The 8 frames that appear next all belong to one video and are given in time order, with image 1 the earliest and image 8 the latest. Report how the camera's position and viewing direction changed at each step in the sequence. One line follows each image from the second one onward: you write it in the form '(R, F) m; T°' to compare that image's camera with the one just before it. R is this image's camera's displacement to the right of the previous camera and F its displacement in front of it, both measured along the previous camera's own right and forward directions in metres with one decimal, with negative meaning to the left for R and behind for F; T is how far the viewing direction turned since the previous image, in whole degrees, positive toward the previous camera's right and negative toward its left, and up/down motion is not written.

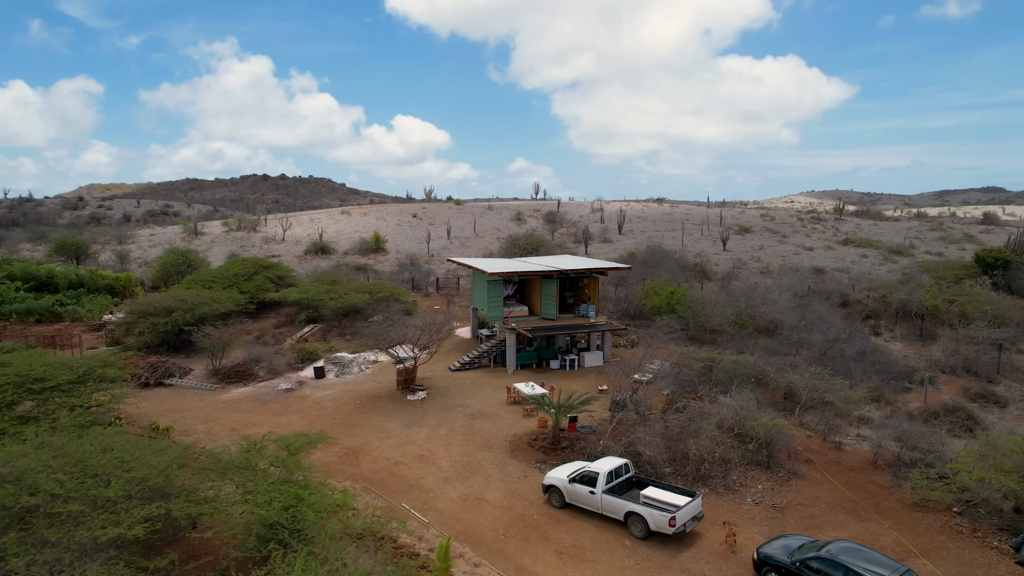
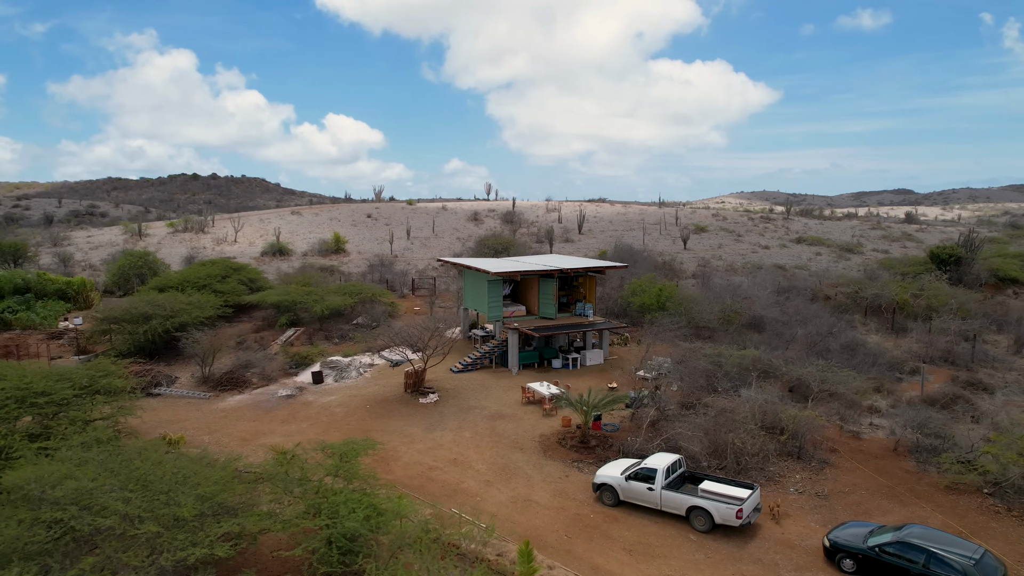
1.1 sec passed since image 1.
(-2.0, +0.2) m; +6°
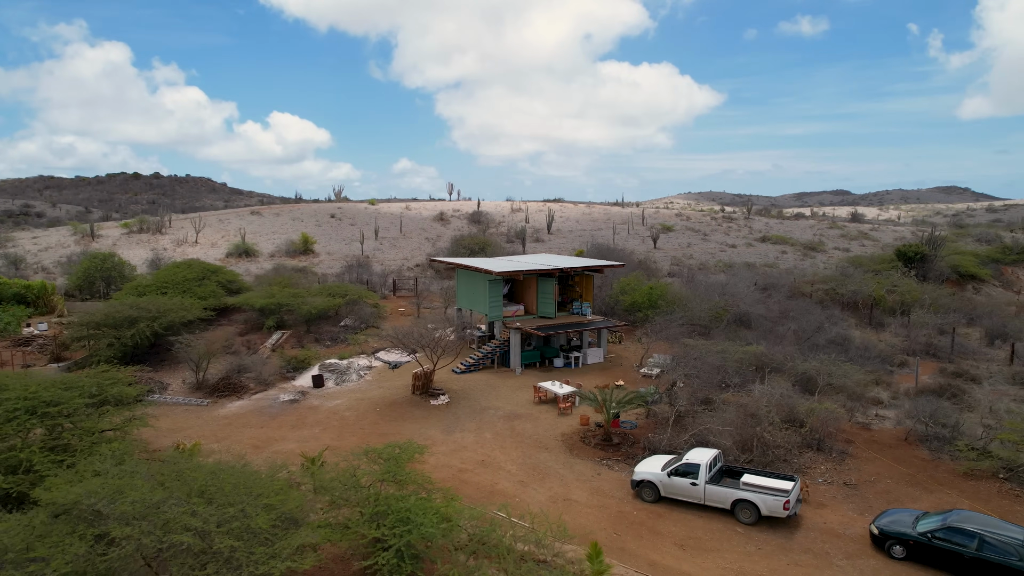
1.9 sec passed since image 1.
(-1.6, +0.1) m; +4°
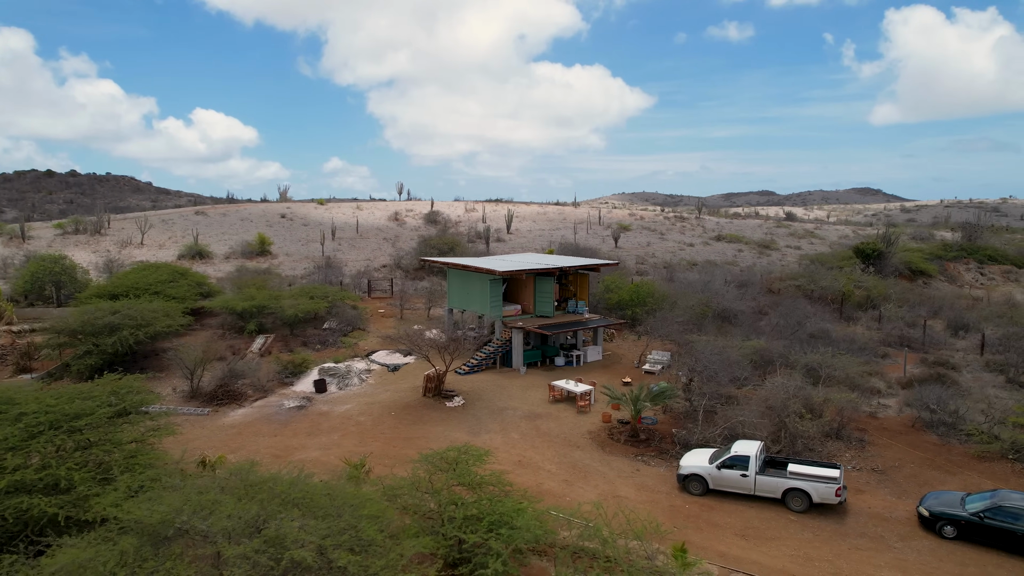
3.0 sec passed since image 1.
(-2.0, +0.2) m; +6°
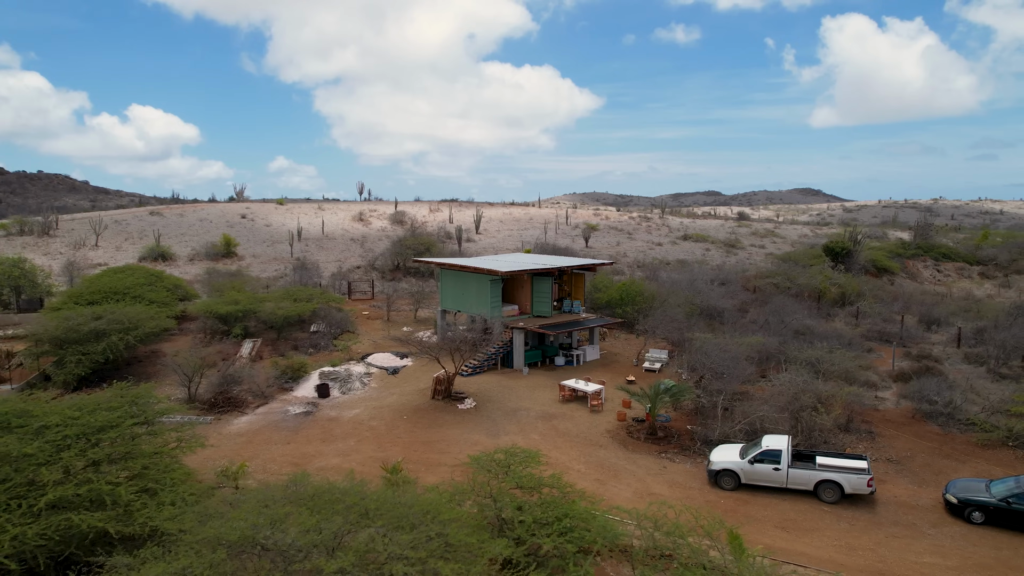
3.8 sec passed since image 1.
(-1.5, +0.1) m; +4°
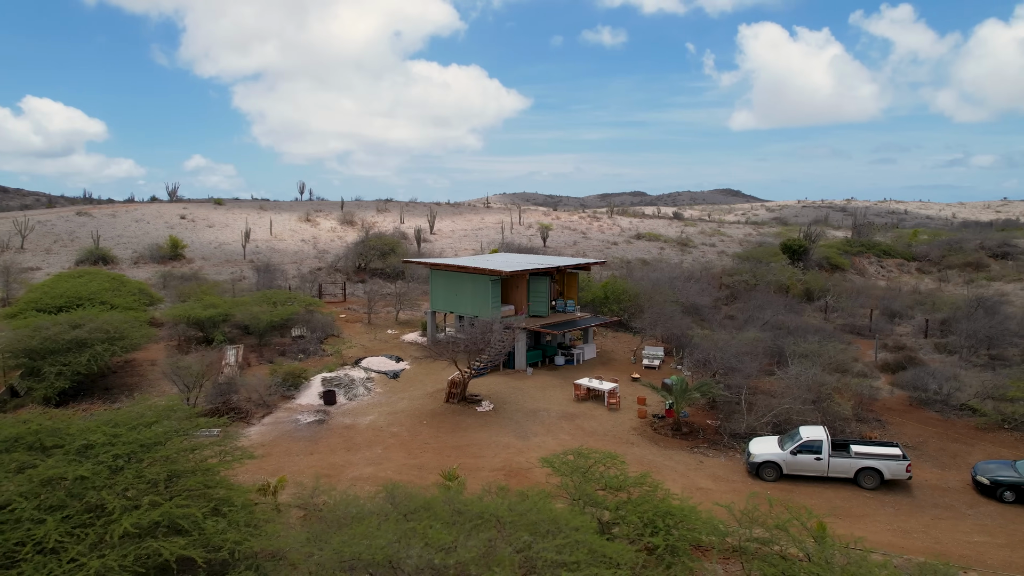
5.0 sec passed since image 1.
(-2.2, +0.3) m; +6°
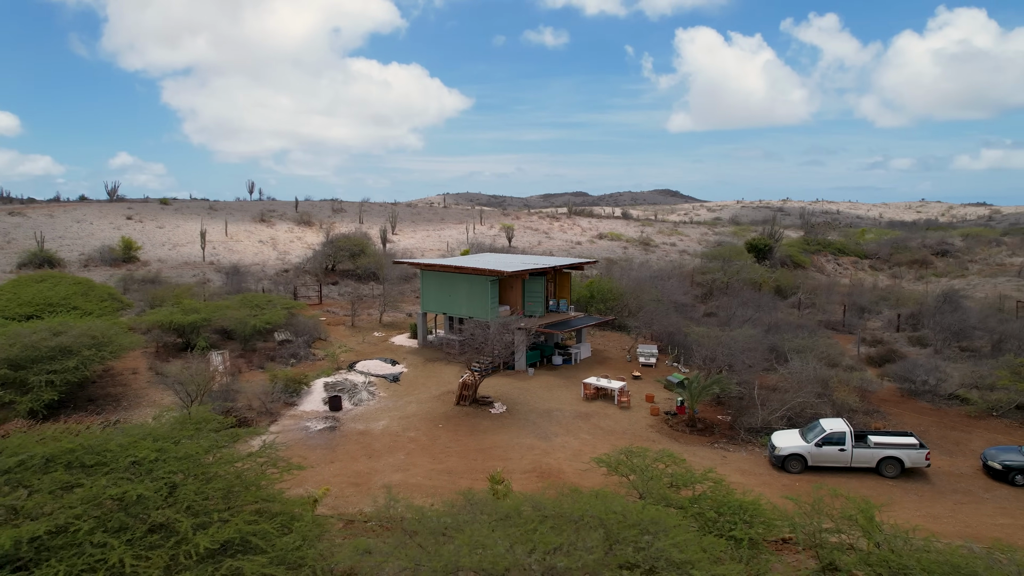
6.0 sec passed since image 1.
(-1.7, +0.2) m; +5°
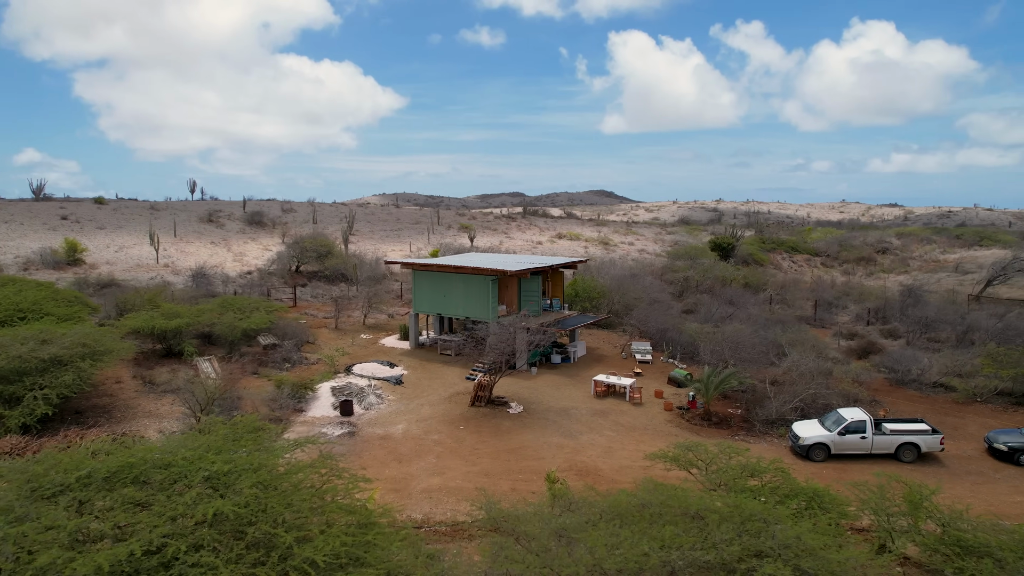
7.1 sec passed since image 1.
(-1.9, +0.2) m; +6°
